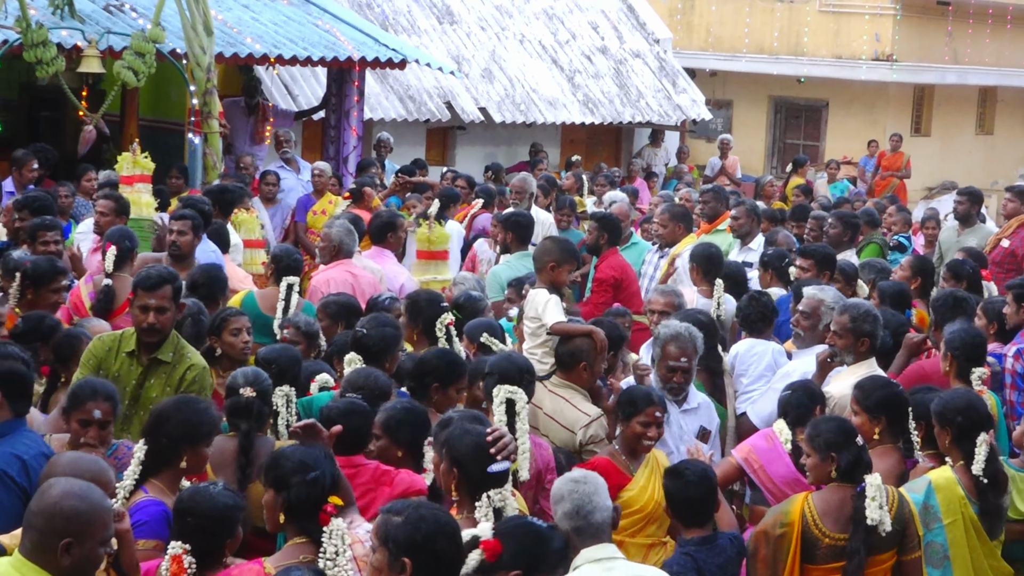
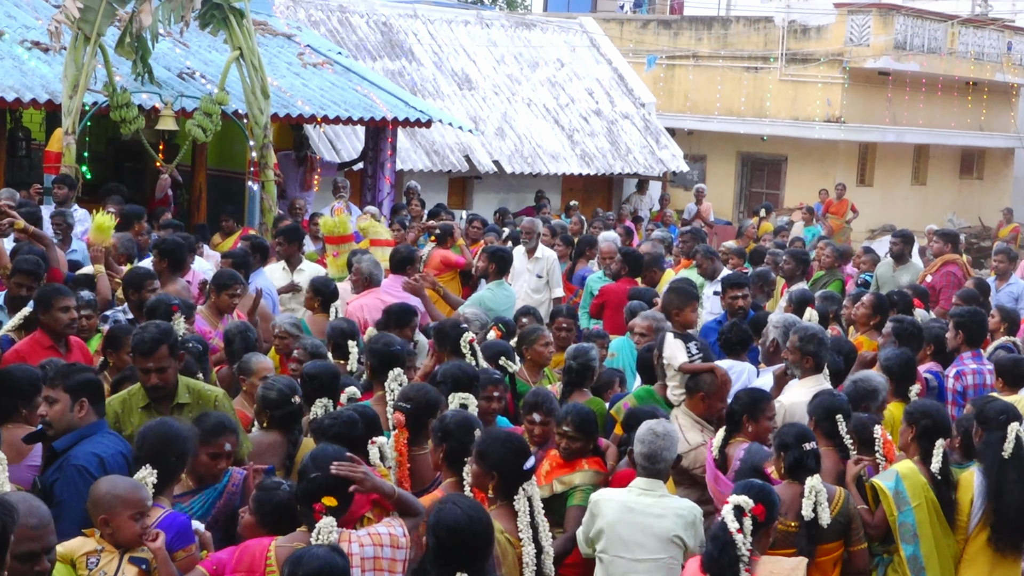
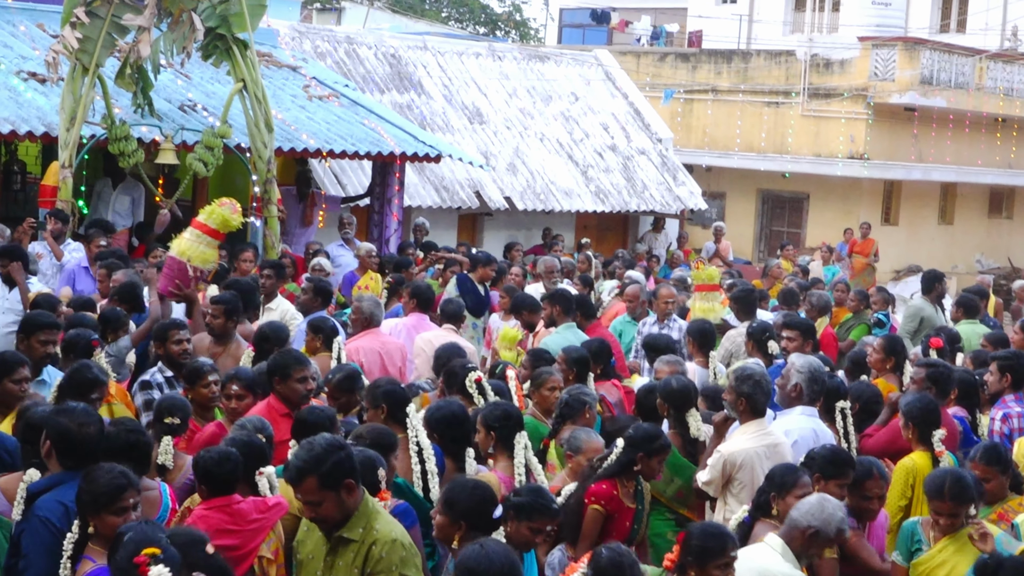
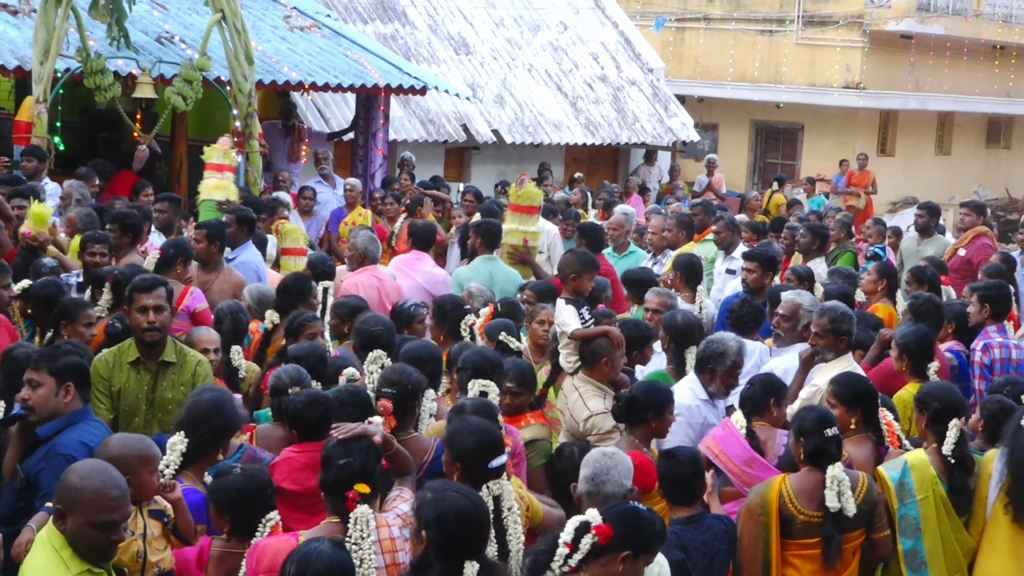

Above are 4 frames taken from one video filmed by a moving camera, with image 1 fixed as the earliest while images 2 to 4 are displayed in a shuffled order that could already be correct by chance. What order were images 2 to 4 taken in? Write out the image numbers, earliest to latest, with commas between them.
4, 2, 3
